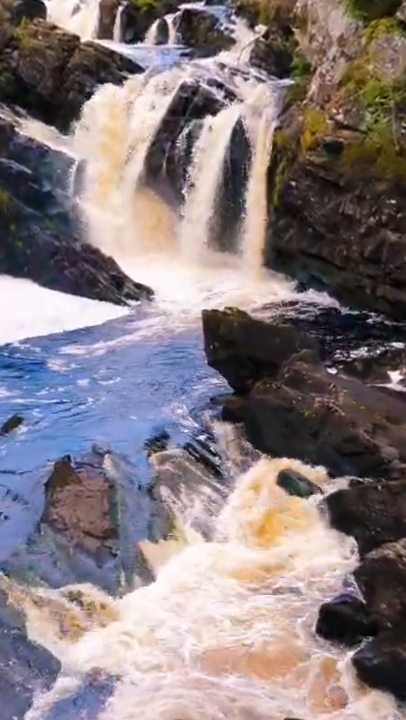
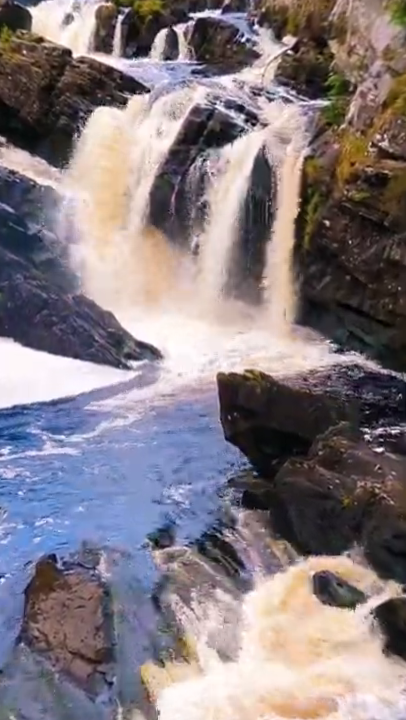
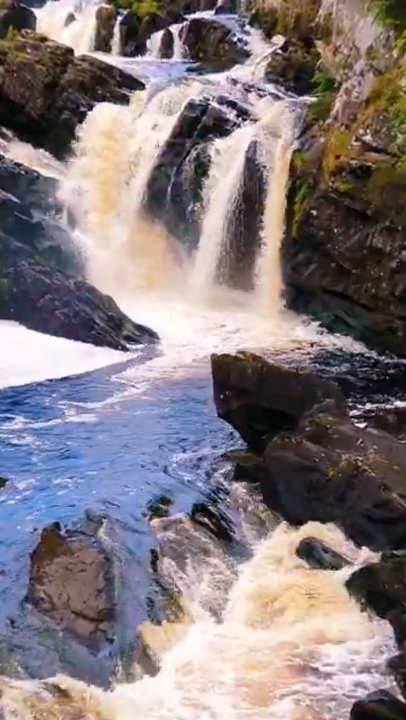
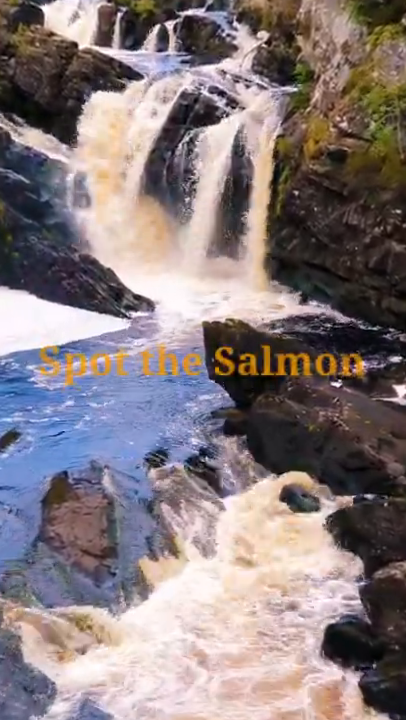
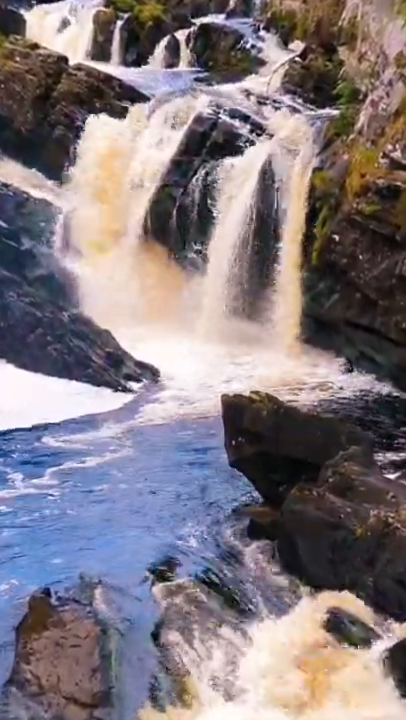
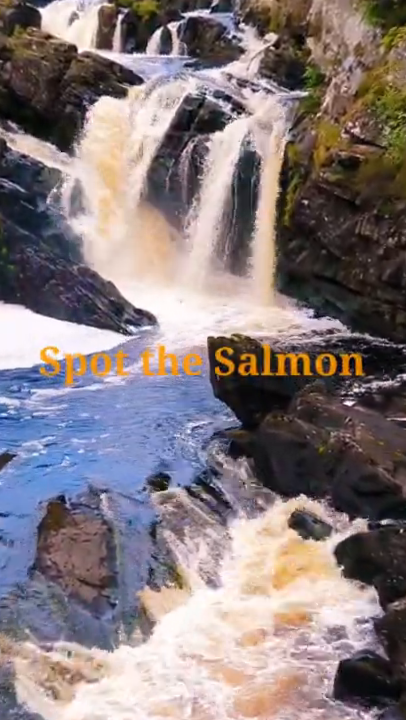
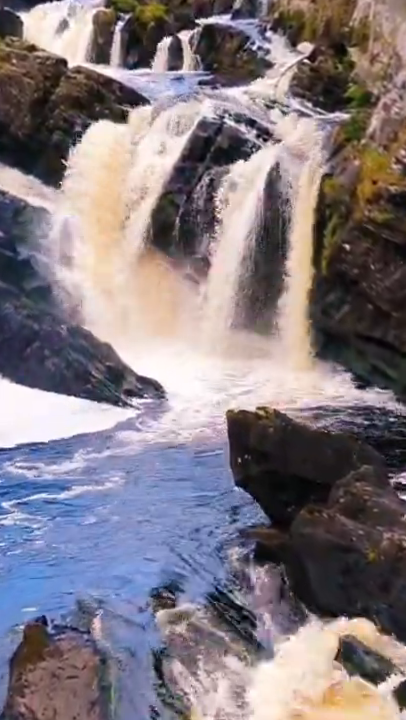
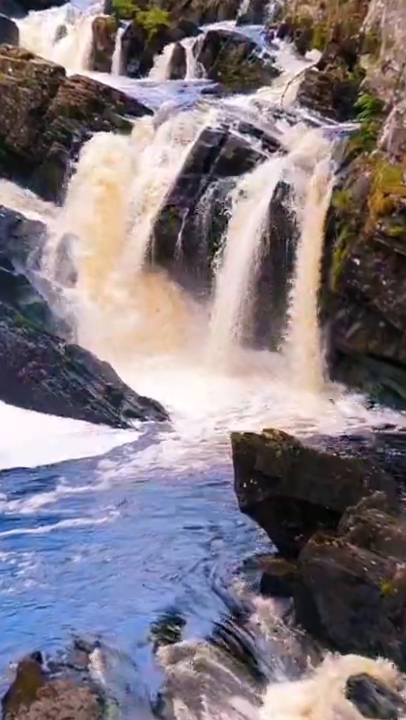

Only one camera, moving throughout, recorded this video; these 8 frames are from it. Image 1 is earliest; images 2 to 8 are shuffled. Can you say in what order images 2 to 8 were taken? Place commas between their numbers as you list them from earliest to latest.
4, 6, 3, 2, 5, 7, 8
